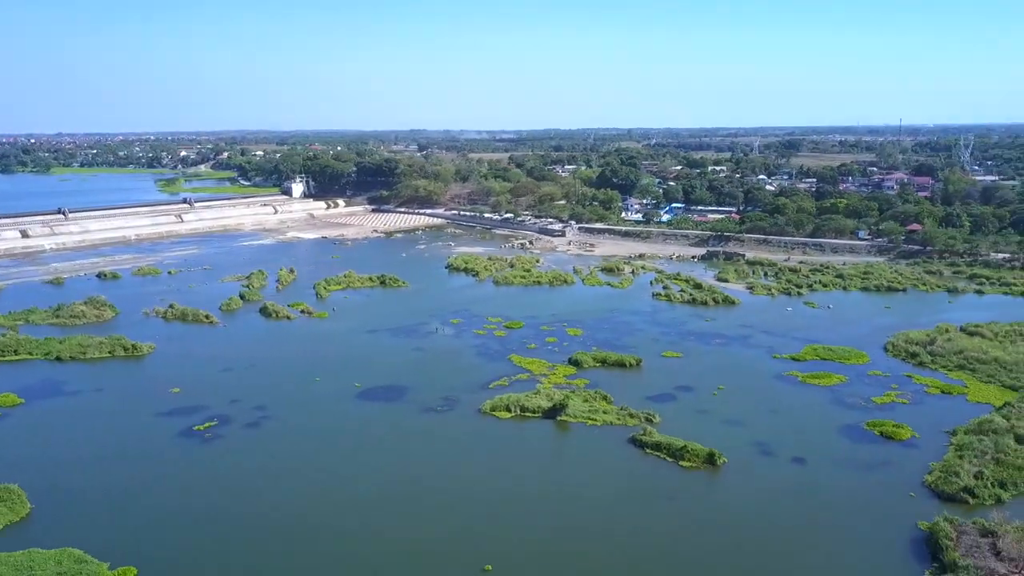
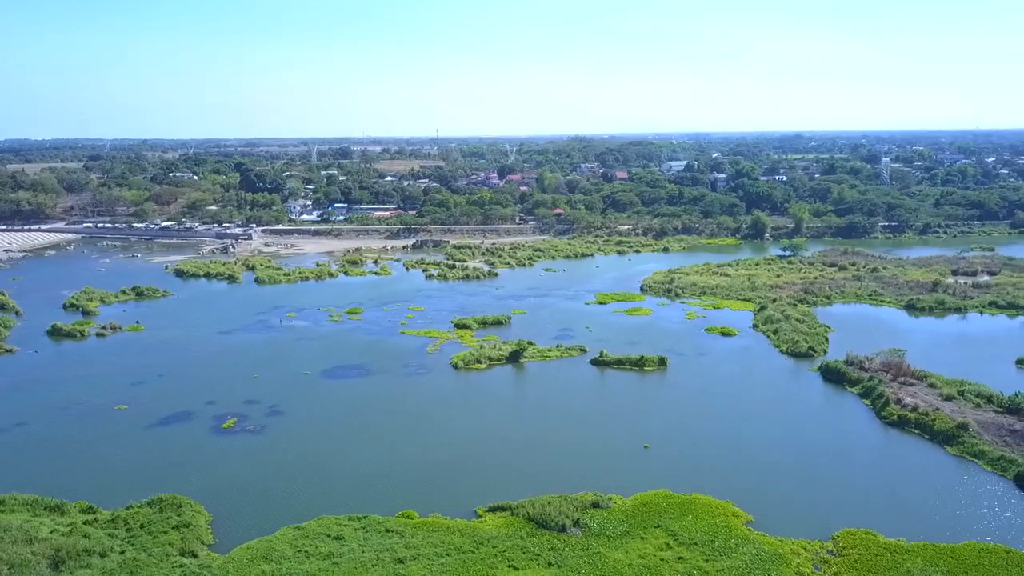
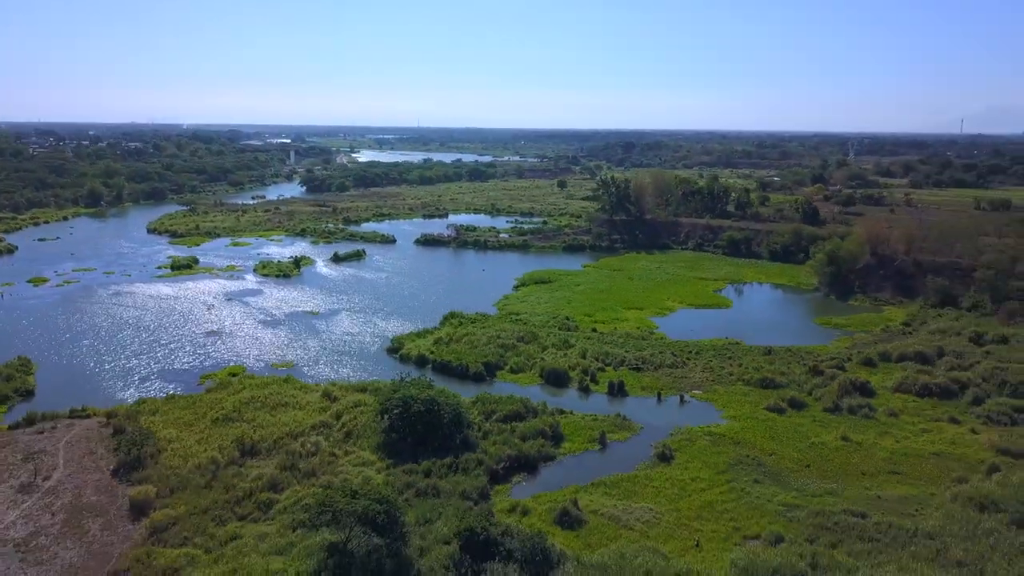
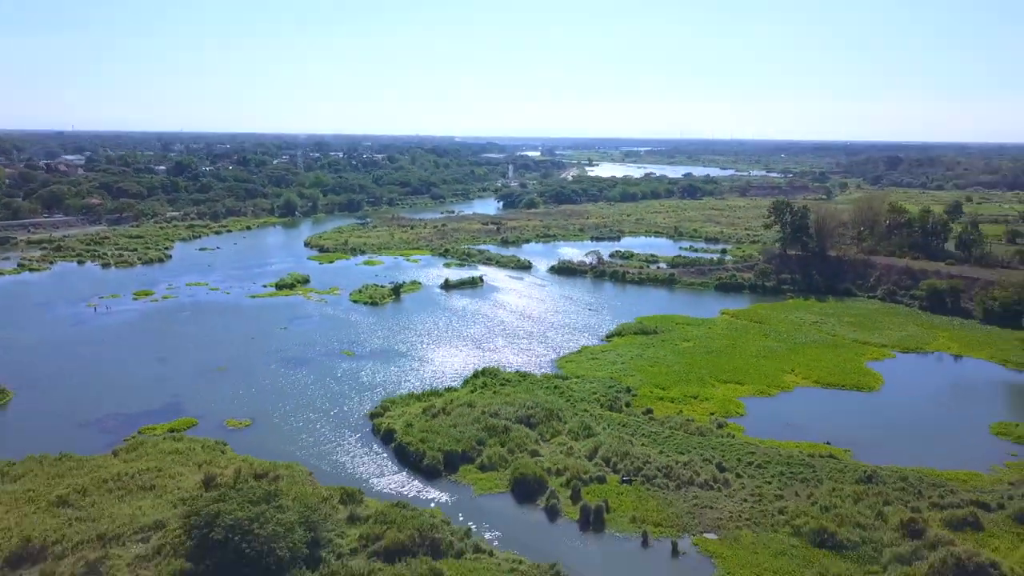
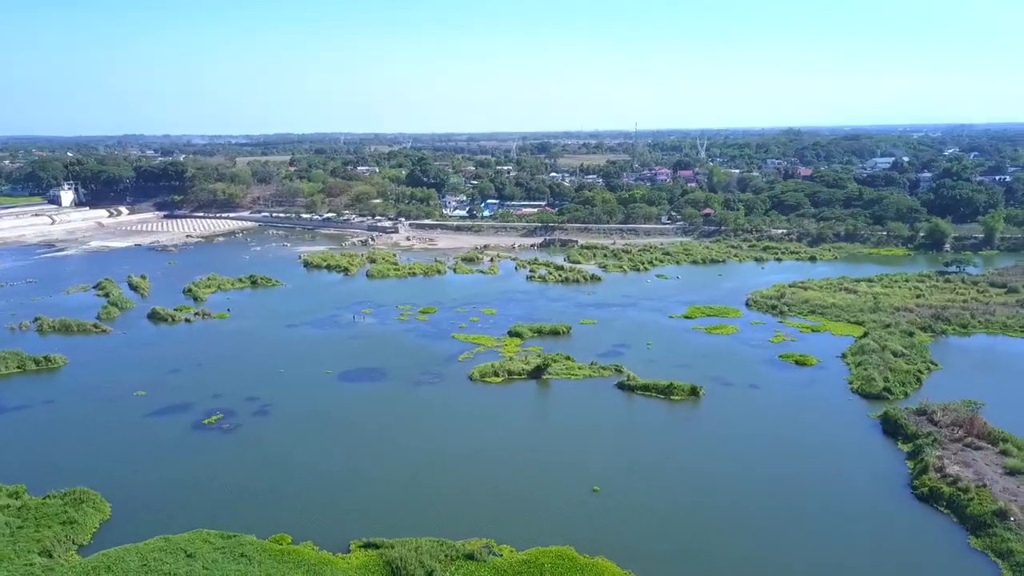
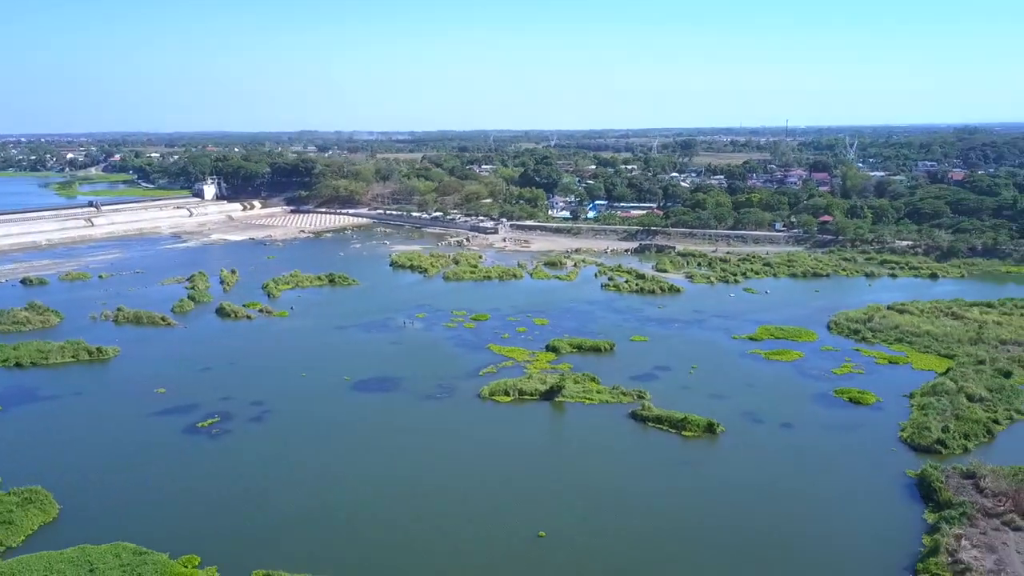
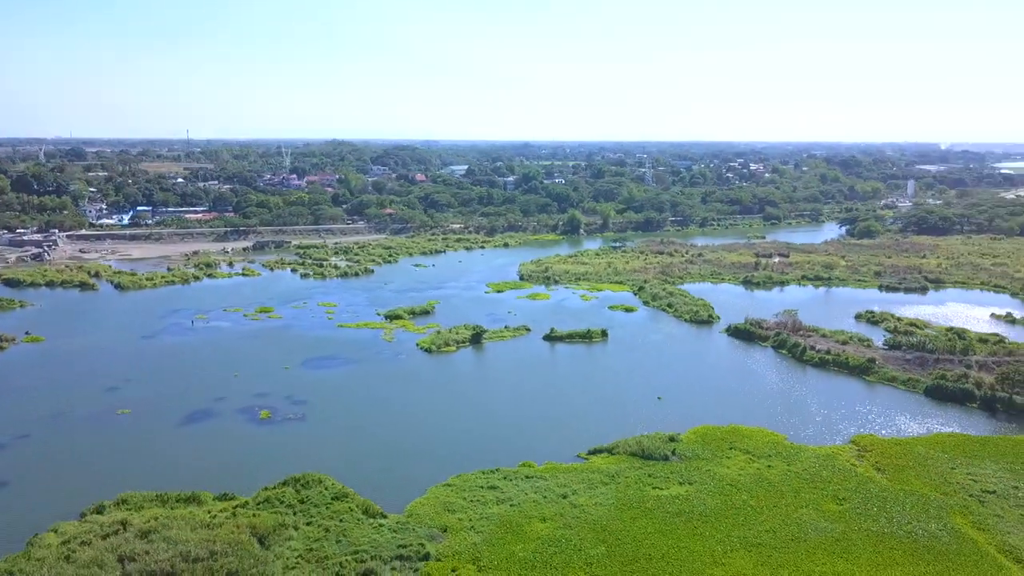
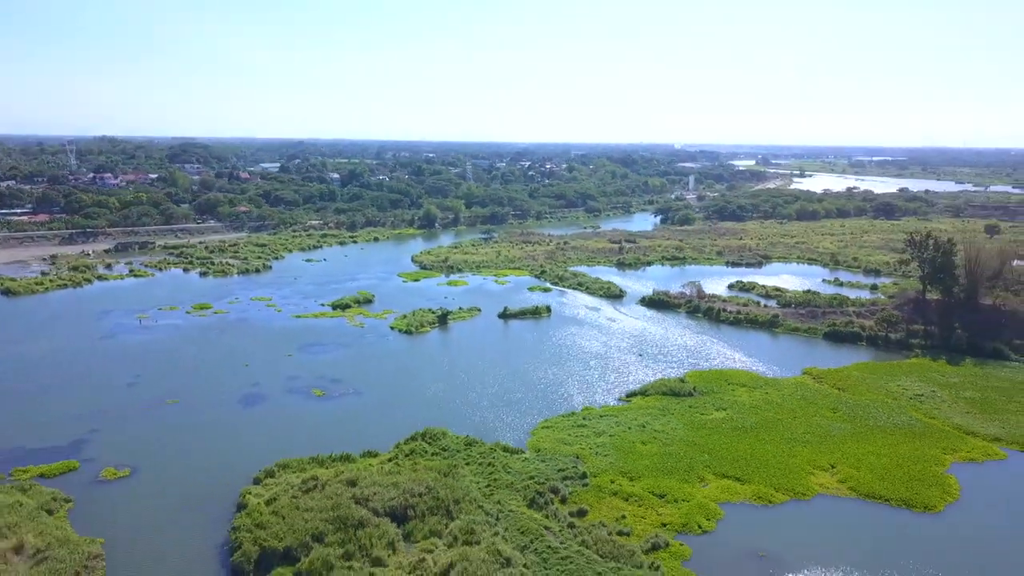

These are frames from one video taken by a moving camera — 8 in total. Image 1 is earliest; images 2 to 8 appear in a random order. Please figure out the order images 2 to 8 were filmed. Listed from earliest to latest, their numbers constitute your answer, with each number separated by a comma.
6, 5, 2, 7, 8, 4, 3
